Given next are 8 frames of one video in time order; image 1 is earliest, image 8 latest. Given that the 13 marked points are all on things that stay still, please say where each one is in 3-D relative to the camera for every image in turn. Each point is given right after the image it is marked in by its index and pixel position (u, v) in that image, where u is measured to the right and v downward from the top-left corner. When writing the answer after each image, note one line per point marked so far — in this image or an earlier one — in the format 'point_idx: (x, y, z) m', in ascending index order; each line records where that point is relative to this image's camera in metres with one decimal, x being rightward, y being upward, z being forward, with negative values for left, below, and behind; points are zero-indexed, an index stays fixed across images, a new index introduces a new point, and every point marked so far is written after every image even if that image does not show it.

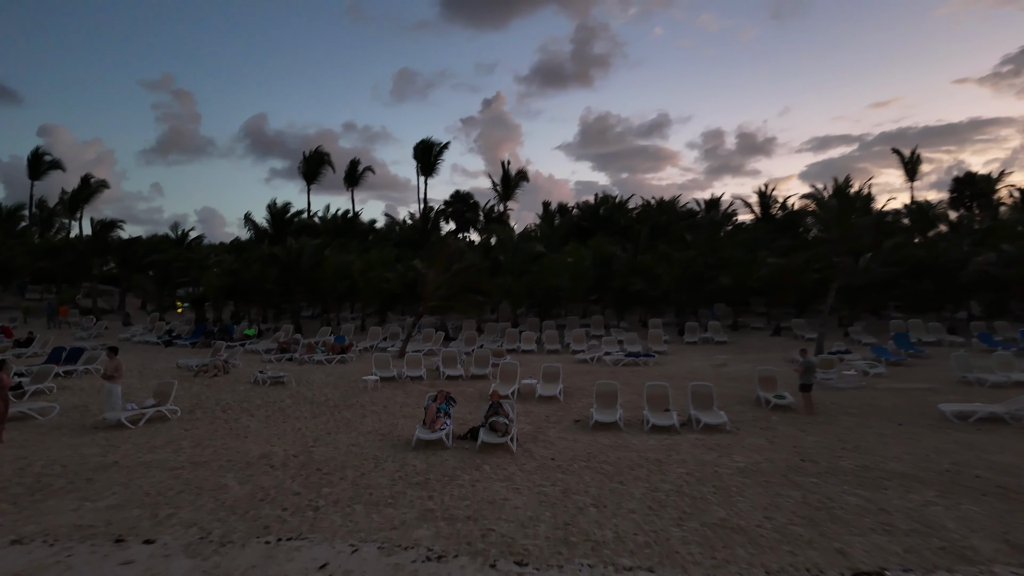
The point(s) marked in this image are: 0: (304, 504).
0: (-1.7, -1.8, +6.2) m
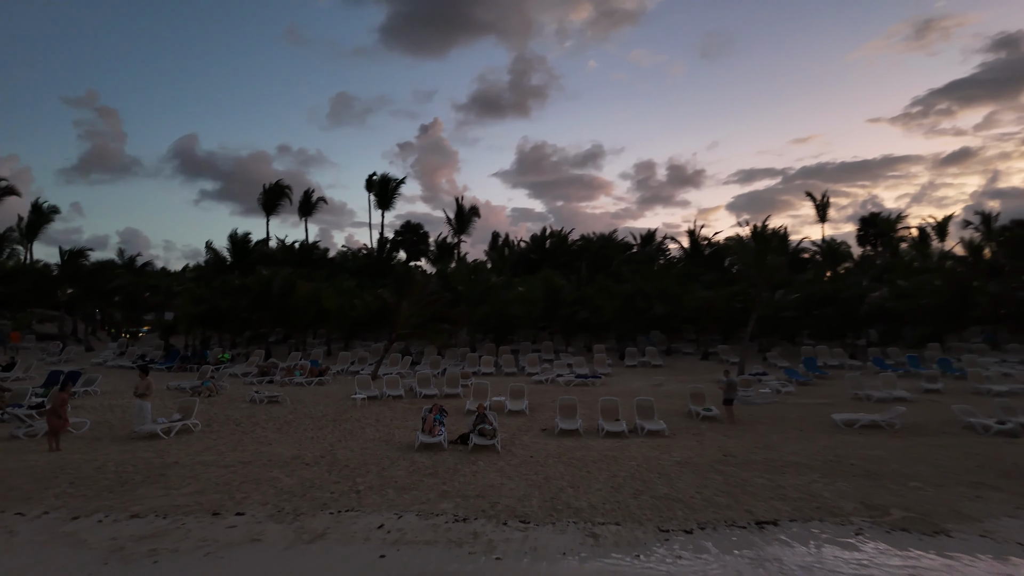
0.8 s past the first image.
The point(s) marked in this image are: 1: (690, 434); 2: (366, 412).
0: (-1.8, -2.2, +8.0) m
1: (+2.7, -2.1, +11.1) m
2: (-2.5, -2.2, +12.9) m
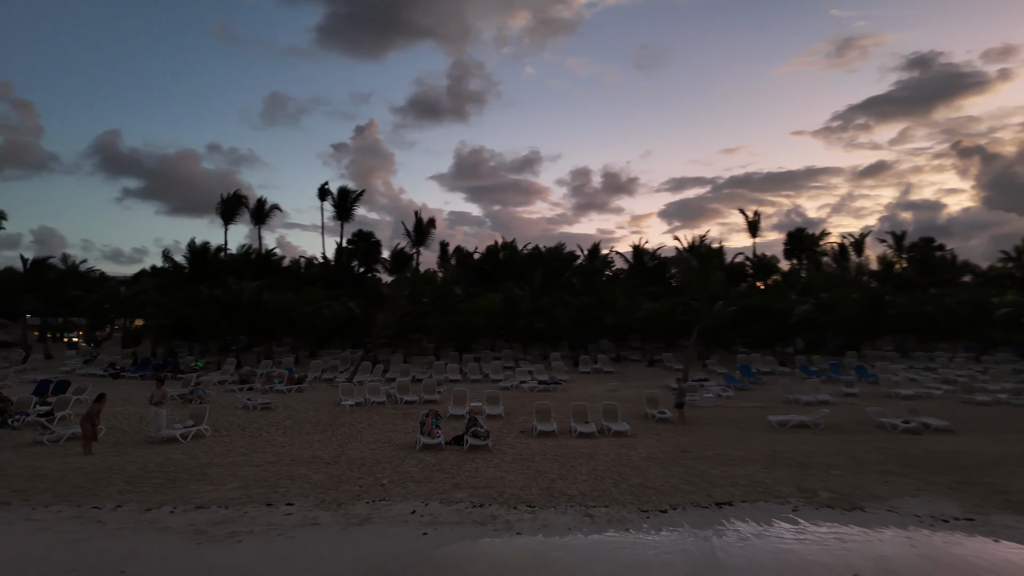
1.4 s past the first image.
0: (-1.8, -2.4, +9.3) m
1: (+2.4, -2.5, +12.8) m
2: (-2.9, -2.5, +14.2) m
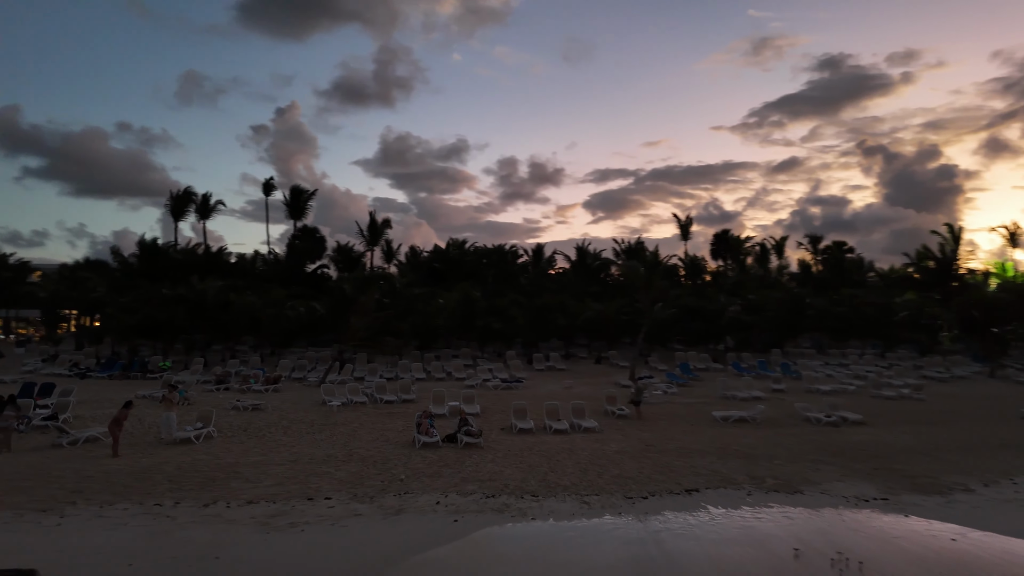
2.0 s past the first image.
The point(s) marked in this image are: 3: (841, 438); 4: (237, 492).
0: (-1.8, -2.7, +10.6) m
1: (+2.0, -2.7, +14.6) m
2: (-3.4, -2.7, +15.4) m
3: (+6.3, -2.9, +14.1) m
4: (-3.6, -2.7, +9.7) m
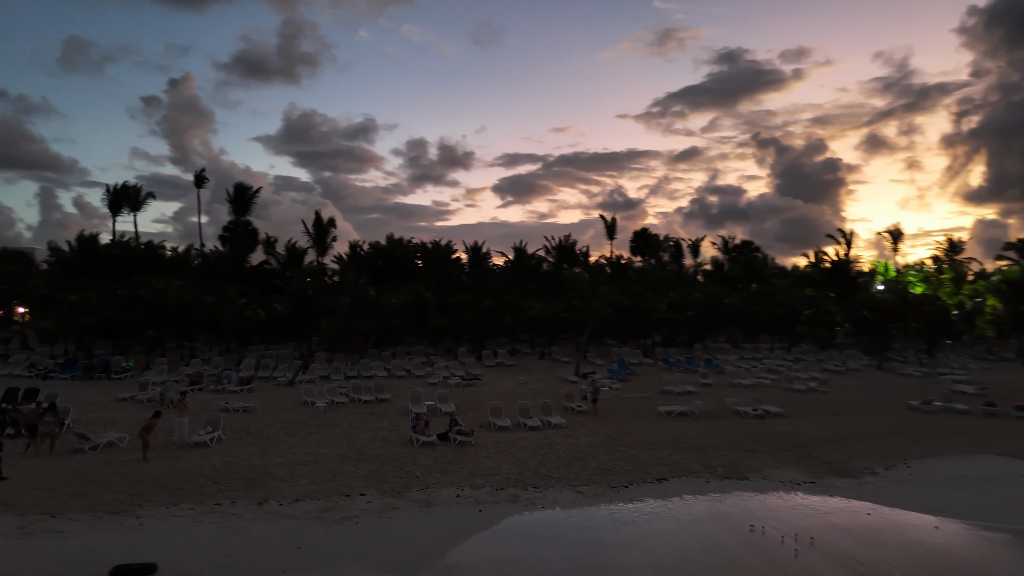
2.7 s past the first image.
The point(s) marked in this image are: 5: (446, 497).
0: (-1.8, -3.1, +12.3) m
1: (+1.5, -3.0, +16.6) m
2: (-4.0, -2.9, +16.7) m
3: (+5.8, -3.2, +16.8) m
4: (-3.5, -3.0, +11.2) m
5: (-1.0, -3.1, +11.2) m
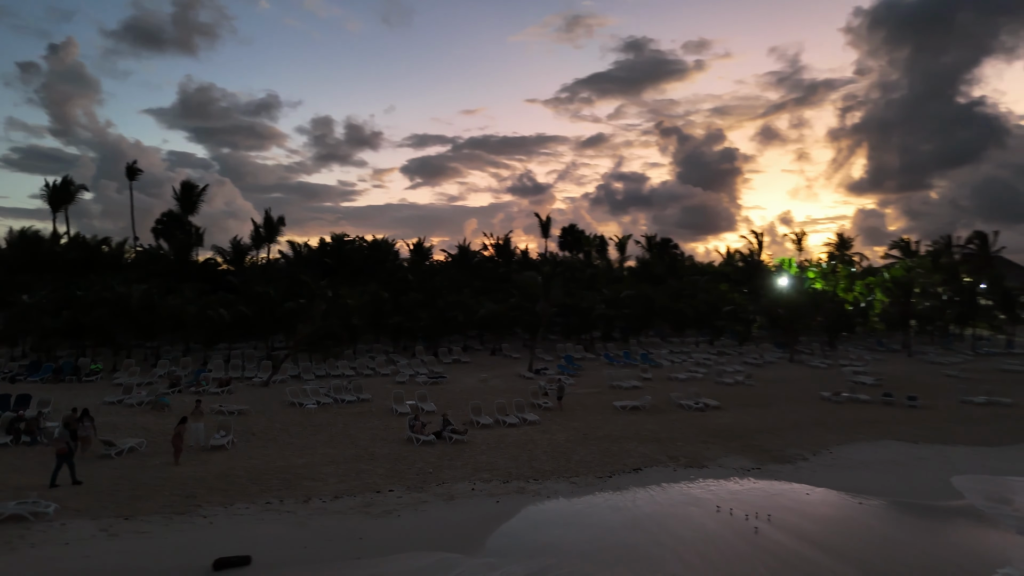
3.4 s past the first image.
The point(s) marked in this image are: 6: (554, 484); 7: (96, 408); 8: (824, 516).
0: (-1.7, -3.5, +14.0) m
1: (+0.9, -3.3, +18.7) m
2: (-4.5, -3.2, +18.1) m
3: (+5.2, -3.5, +19.3) m
4: (-3.3, -3.4, +12.6) m
5: (-0.9, -3.5, +13.0) m
6: (+0.8, -3.6, +13.5) m
7: (-10.1, -2.9, +18.1) m
8: (+5.2, -3.8, +12.4) m
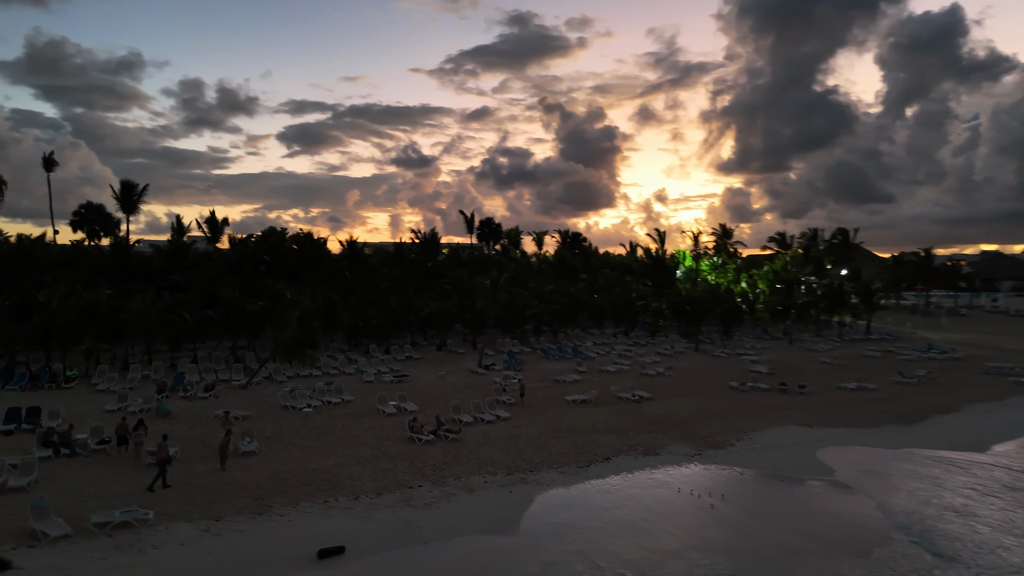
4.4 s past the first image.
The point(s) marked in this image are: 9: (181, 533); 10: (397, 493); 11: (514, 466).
0: (-1.7, -4.0, +16.7) m
1: (+0.2, -3.7, +21.8) m
2: (-5.1, -3.6, +20.3) m
3: (+4.3, -3.8, +23.1) m
4: (-3.1, -4.1, +15.1) m
5: (-0.7, -4.2, +15.9) m
6: (+0.8, -4.2, +16.6) m
7: (-10.7, -3.4, +19.4) m
8: (+5.3, -4.4, +16.2) m
9: (-5.6, -4.2, +12.7) m
10: (-2.3, -4.1, +15.0) m
11: (+0.1, -4.1, +17.1) m
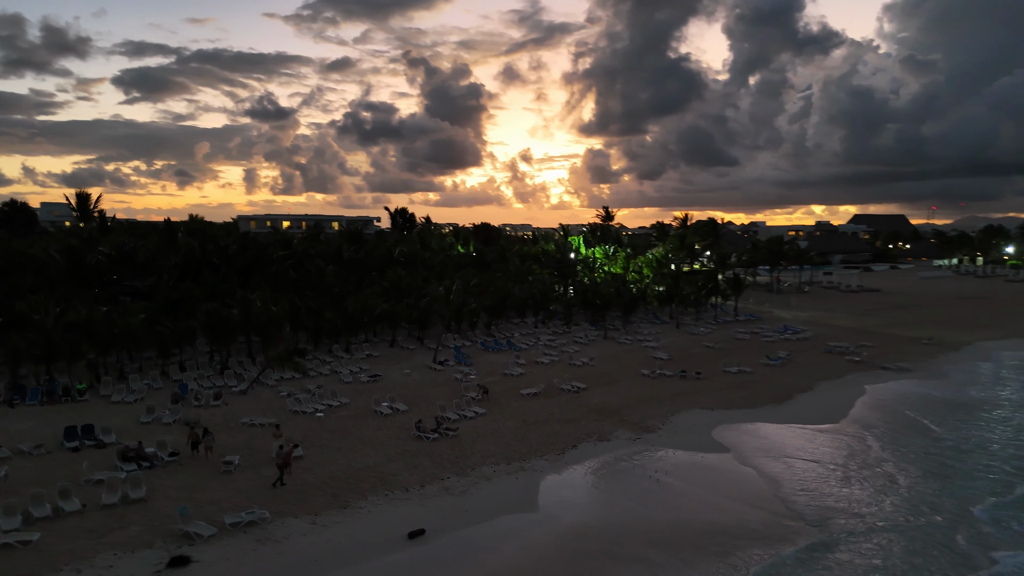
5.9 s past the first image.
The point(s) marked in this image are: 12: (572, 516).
0: (-1.8, -5.0, +21.4) m
1: (-0.8, -4.4, +26.8) m
2: (-5.8, -4.4, +24.4) m
3: (+3.0, -4.4, +28.8) m
4: (-2.8, -5.1, +19.7) m
5: (-0.6, -5.1, +20.9) m
6: (+0.7, -5.1, +21.9) m
7: (-11.1, -4.3, +22.5) m
8: (+5.3, -5.3, +22.3) m
9: (-4.9, -5.4, +16.8) m
10: (-2.0, -5.2, +19.7) m
11: (-0.1, -5.0, +22.2) m
12: (+1.5, -5.5, +18.1) m
